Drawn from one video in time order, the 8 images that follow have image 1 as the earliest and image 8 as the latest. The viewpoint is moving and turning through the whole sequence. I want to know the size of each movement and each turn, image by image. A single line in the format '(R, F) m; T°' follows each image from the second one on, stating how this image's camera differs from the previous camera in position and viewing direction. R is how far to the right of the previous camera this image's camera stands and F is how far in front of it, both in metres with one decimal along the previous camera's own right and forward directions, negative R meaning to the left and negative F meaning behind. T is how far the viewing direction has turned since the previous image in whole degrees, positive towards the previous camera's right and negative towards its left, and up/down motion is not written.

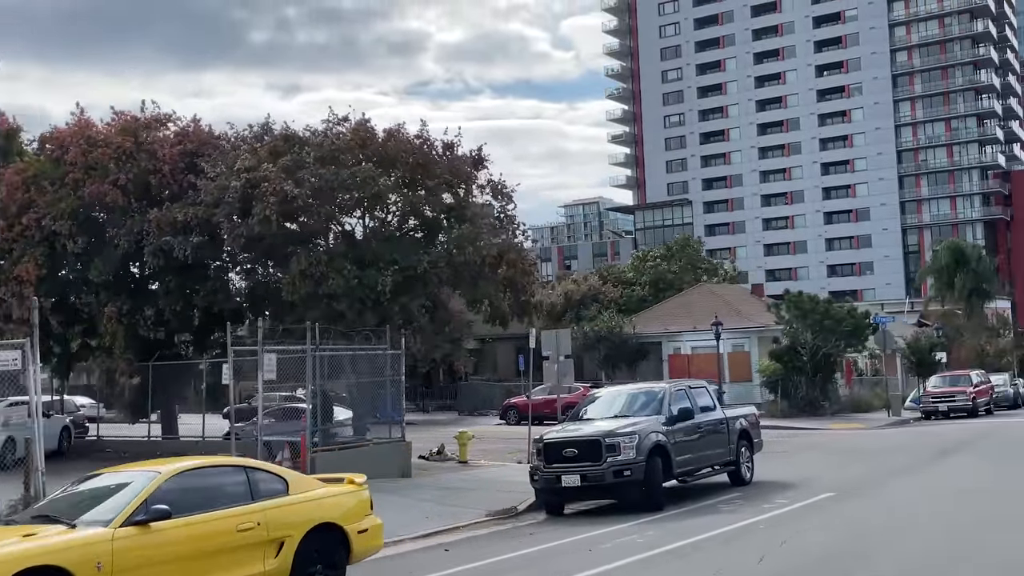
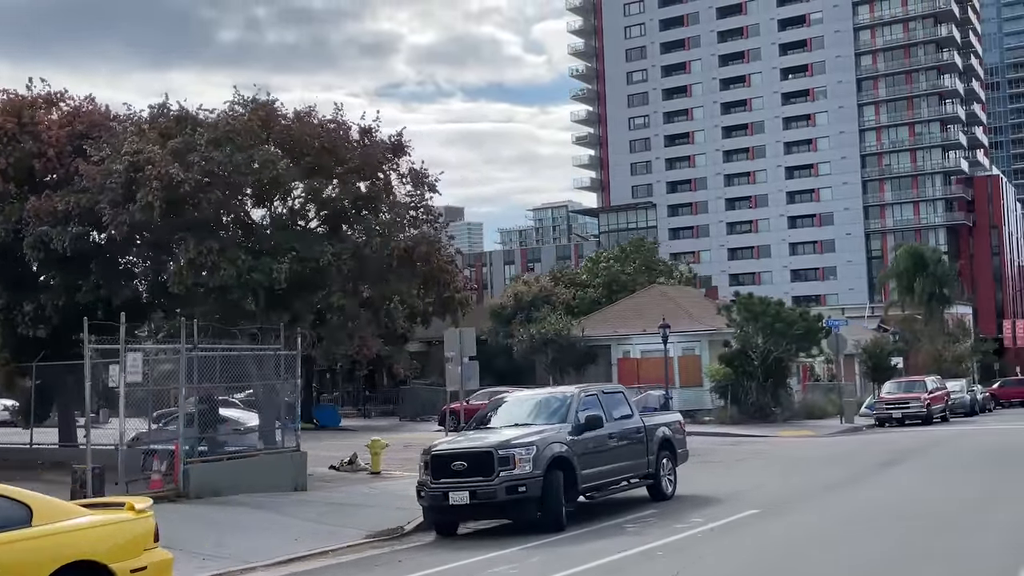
(+1.1, +1.6) m; +2°
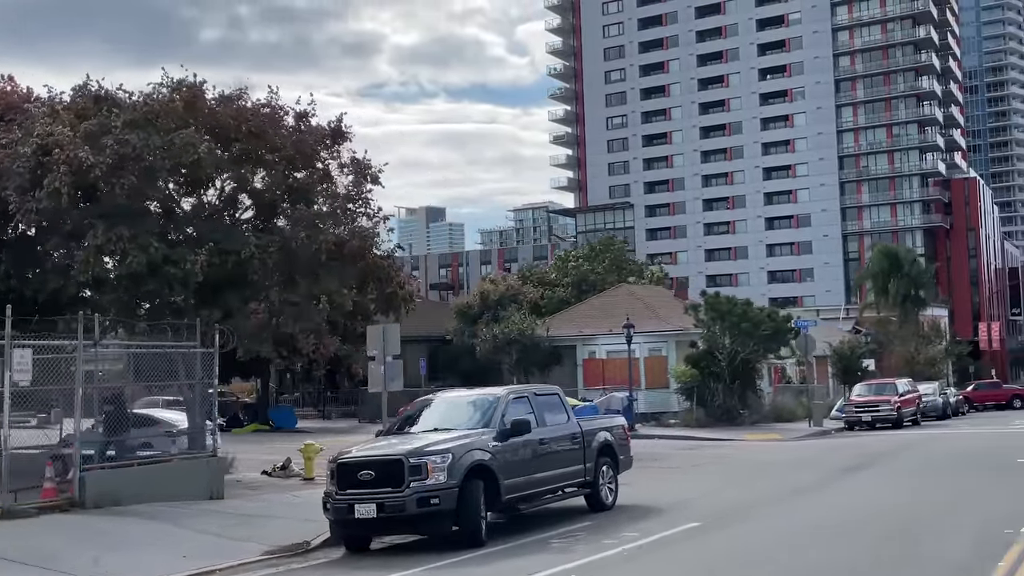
(+0.8, +1.2) m; +1°
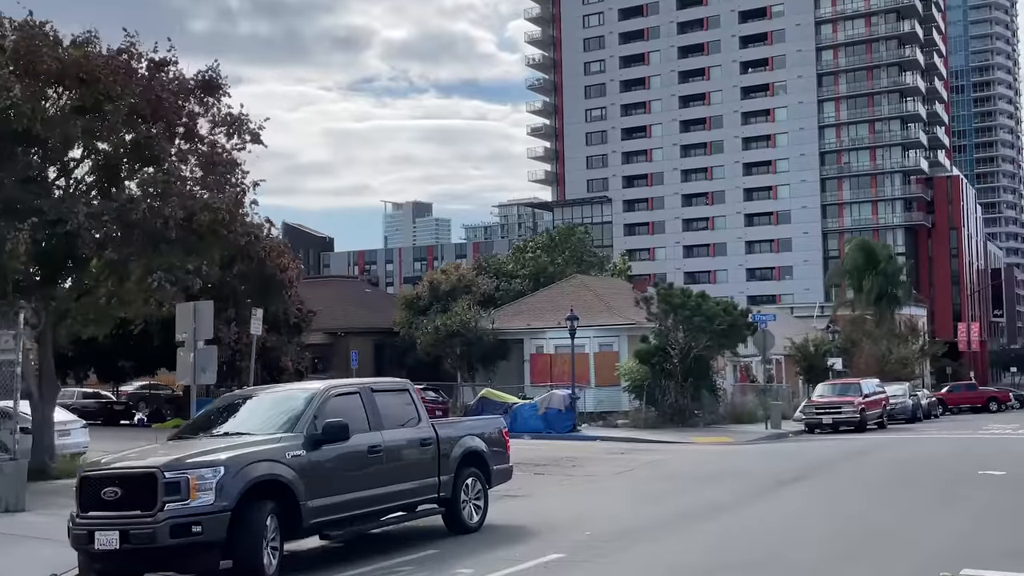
(+1.7, +2.7) m; +1°
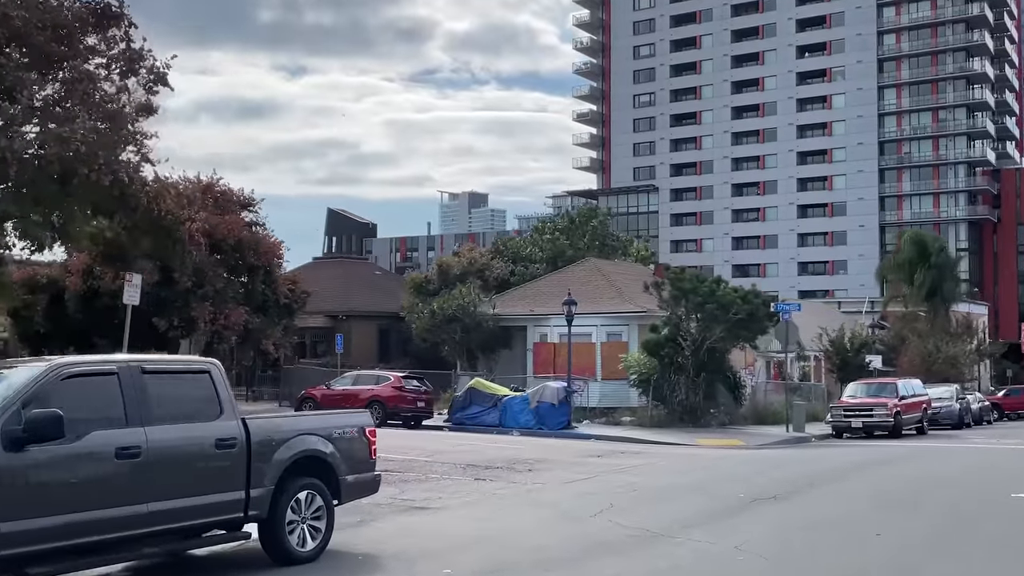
(+1.9, +3.1) m; -3°
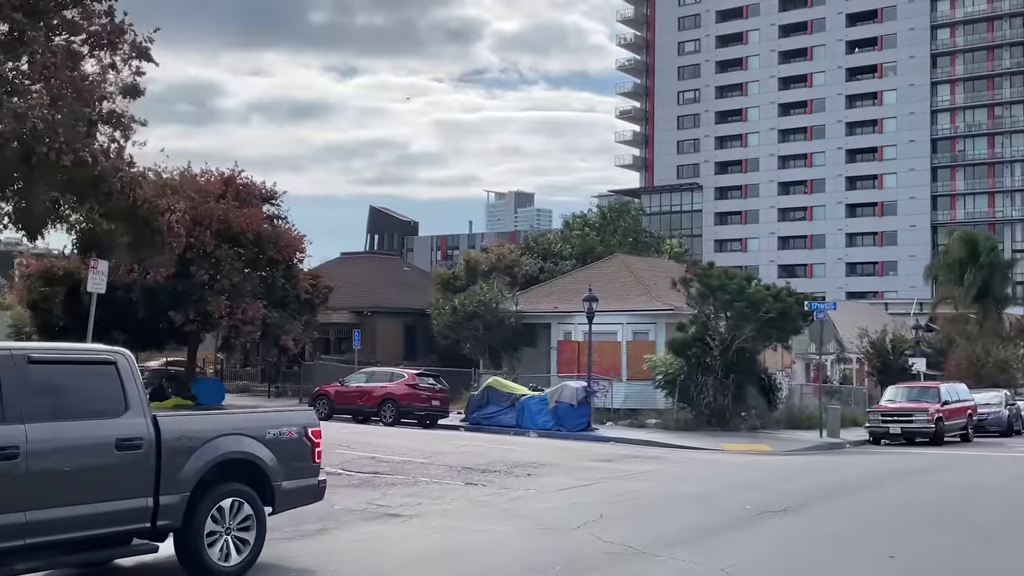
(+0.8, +1.1) m; -3°
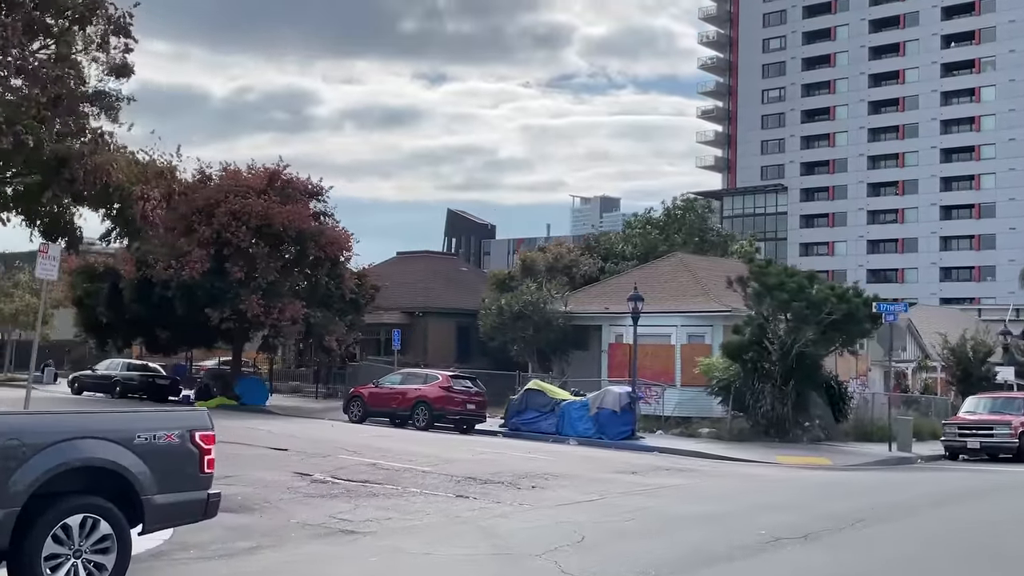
(+1.2, +1.6) m; -5°
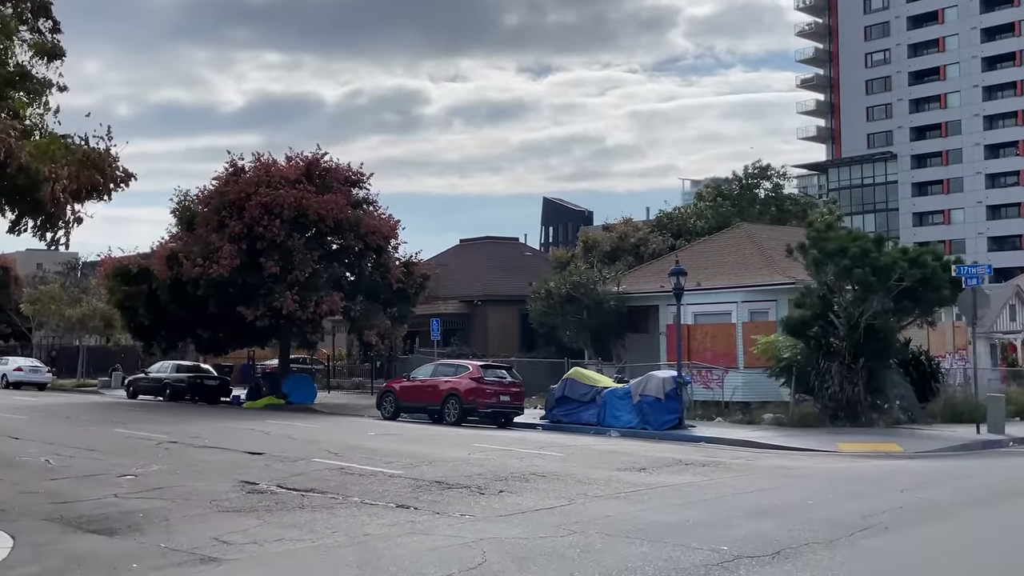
(+2.0, +2.2) m; -7°
